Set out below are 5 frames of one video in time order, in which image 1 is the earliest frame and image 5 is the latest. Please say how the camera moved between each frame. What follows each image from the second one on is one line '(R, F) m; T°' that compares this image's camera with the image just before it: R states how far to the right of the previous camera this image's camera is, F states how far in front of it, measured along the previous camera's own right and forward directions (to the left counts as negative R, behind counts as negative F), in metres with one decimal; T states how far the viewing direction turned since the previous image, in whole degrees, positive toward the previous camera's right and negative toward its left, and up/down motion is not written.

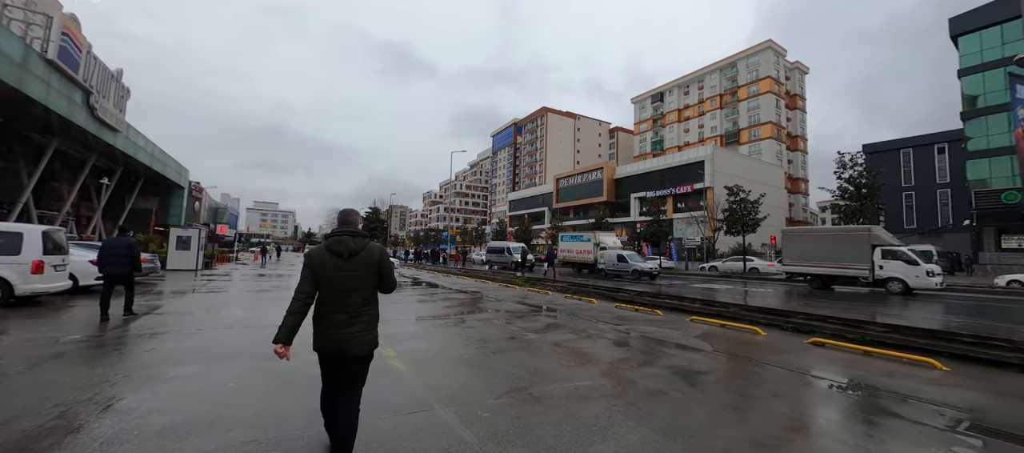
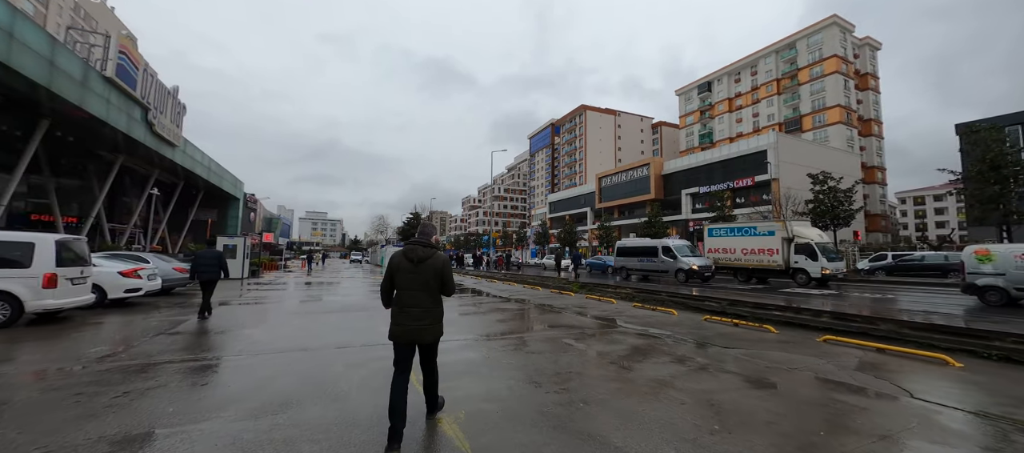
(-0.6, +1.6) m; -6°
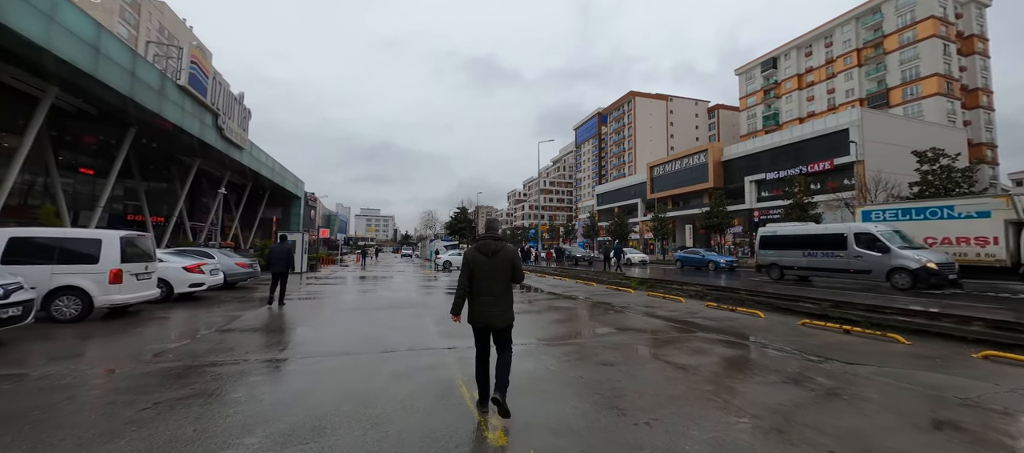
(-0.2, +0.8) m; -7°
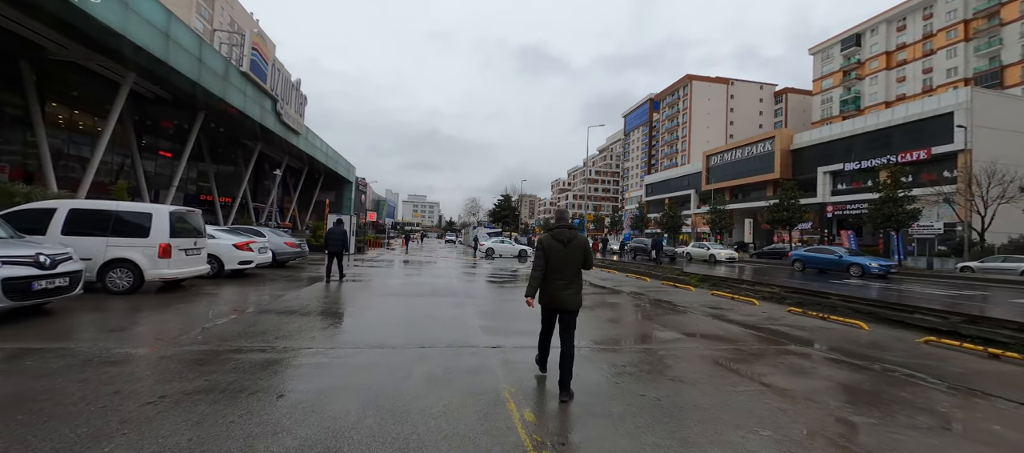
(-0.2, +0.8) m; -7°
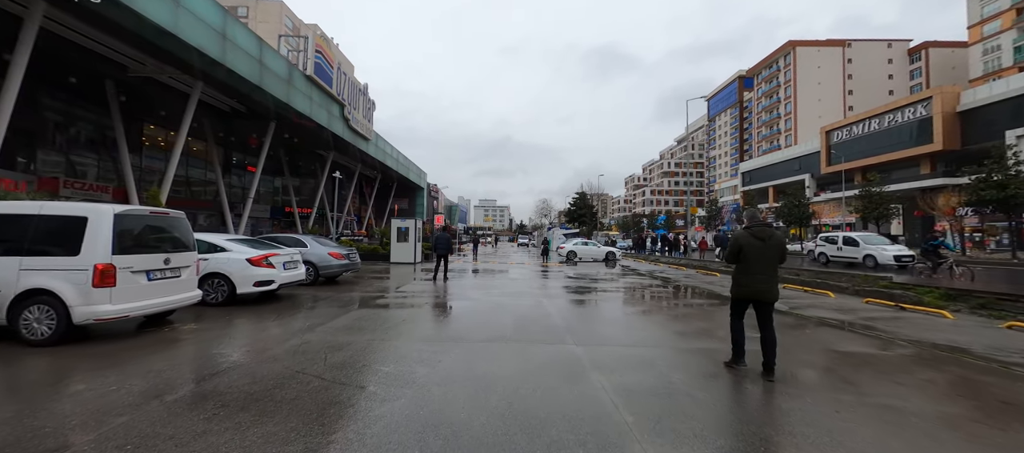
(-0.9, +3.3) m; -11°
